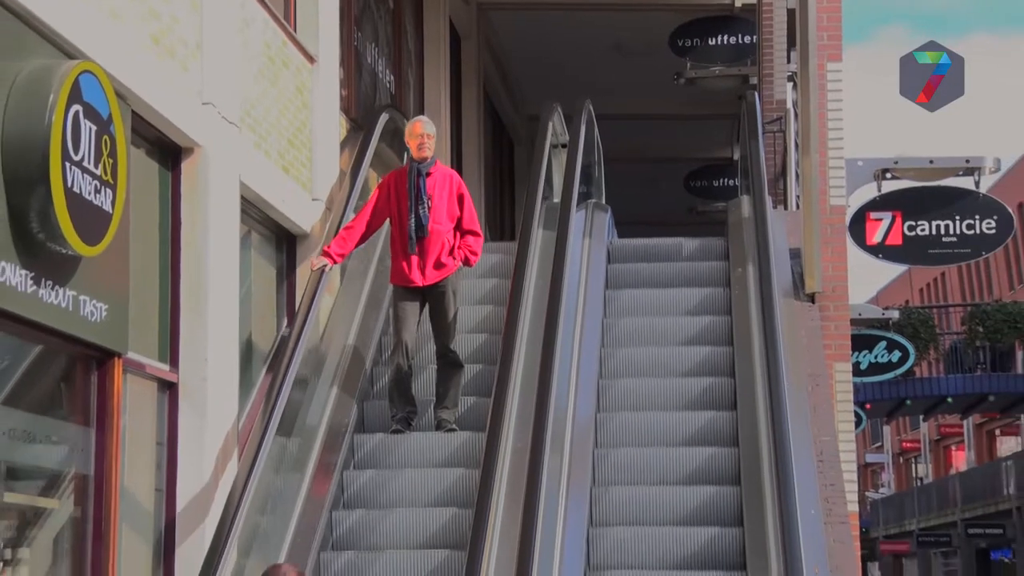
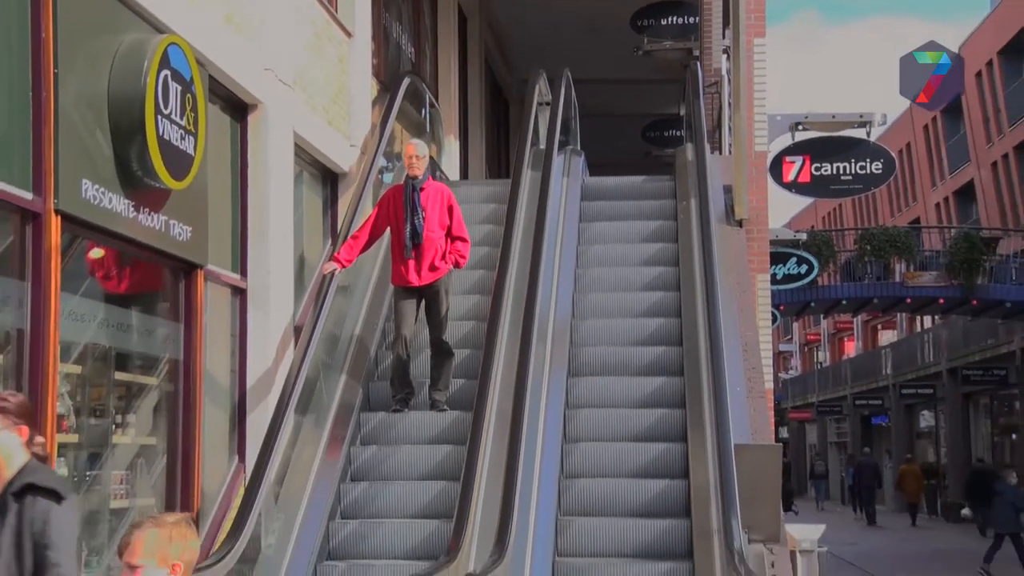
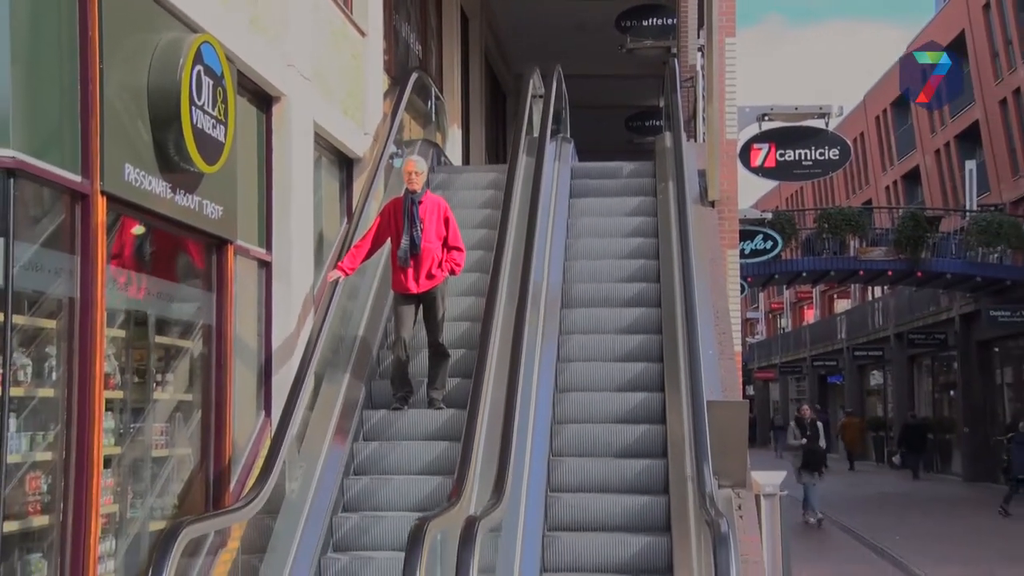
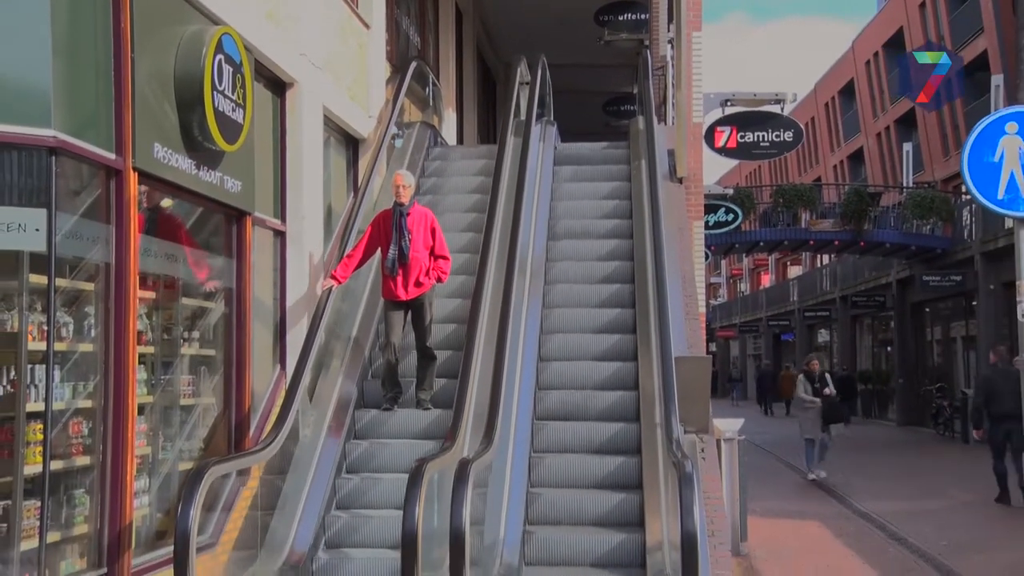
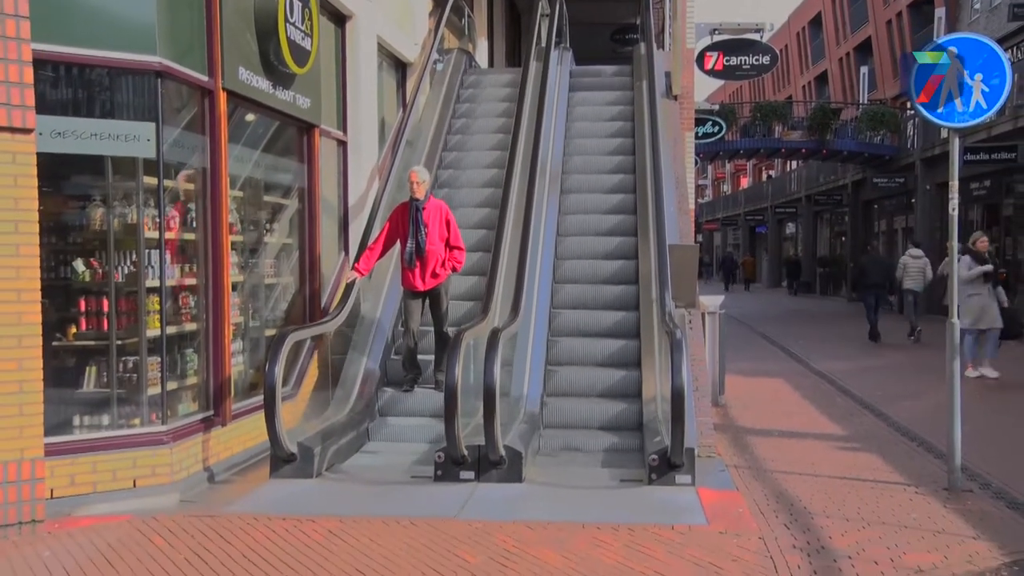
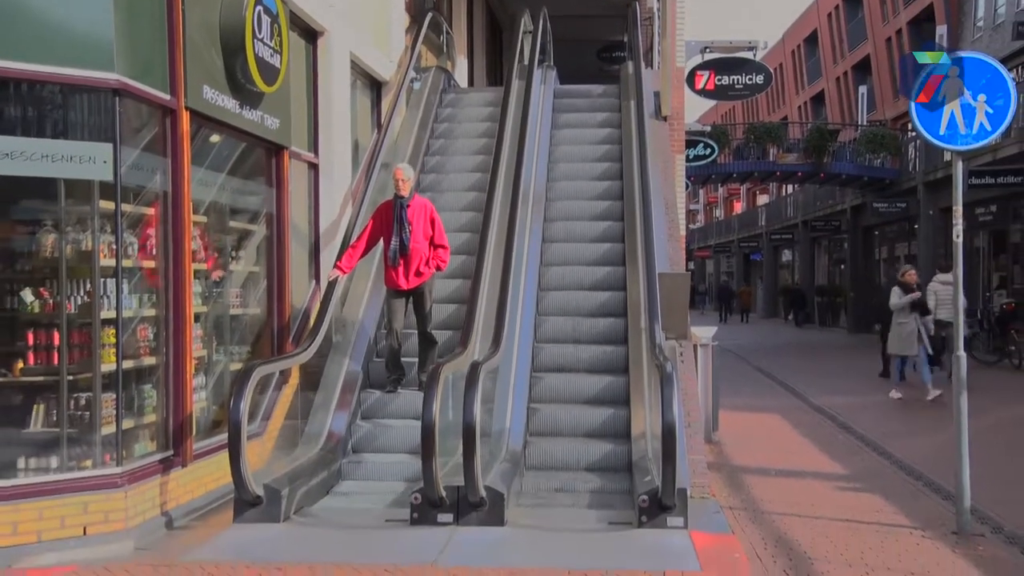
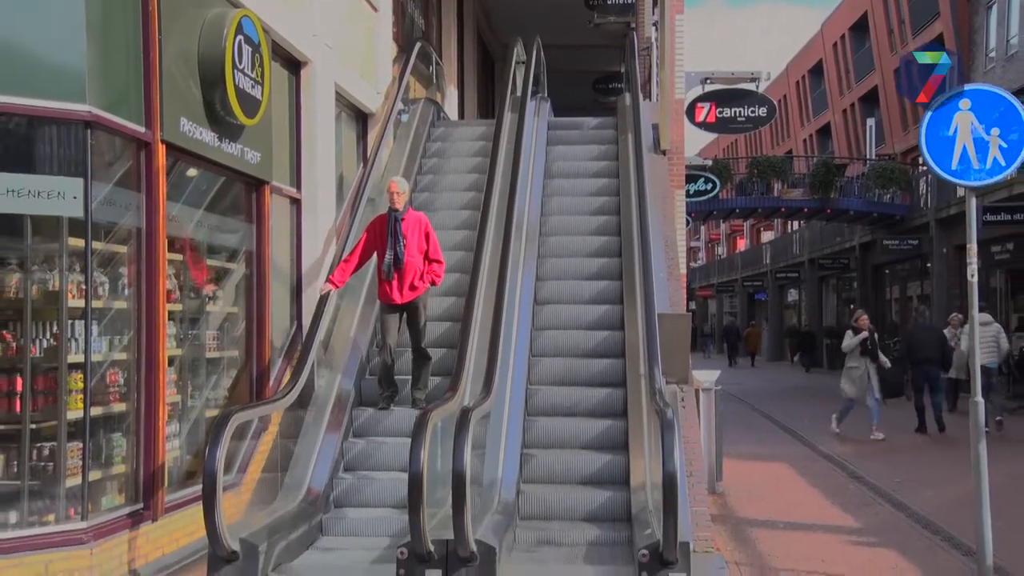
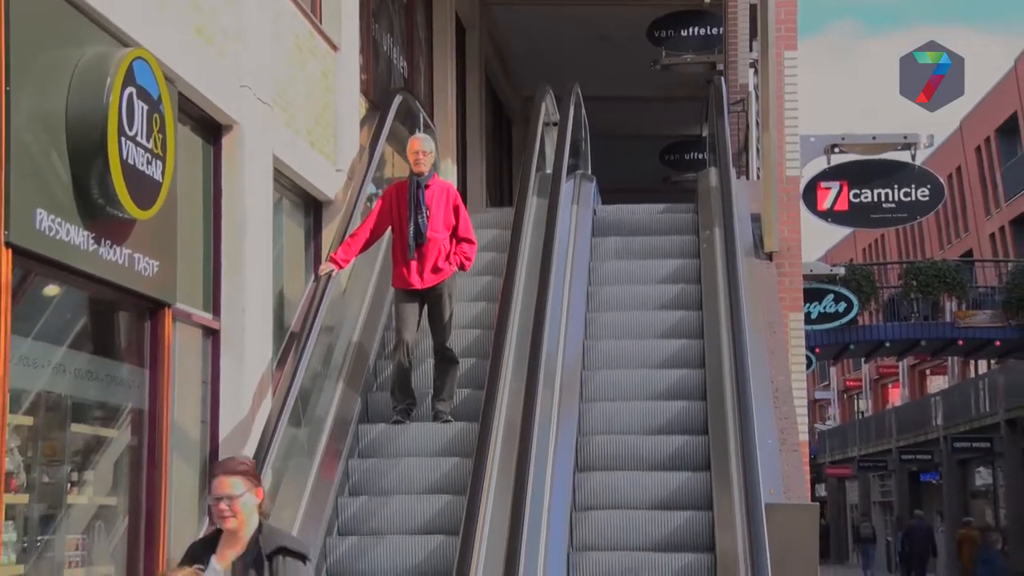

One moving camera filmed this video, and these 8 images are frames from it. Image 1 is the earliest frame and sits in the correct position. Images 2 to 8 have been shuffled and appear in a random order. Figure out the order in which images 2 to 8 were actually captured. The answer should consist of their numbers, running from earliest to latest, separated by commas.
8, 2, 3, 4, 7, 6, 5
